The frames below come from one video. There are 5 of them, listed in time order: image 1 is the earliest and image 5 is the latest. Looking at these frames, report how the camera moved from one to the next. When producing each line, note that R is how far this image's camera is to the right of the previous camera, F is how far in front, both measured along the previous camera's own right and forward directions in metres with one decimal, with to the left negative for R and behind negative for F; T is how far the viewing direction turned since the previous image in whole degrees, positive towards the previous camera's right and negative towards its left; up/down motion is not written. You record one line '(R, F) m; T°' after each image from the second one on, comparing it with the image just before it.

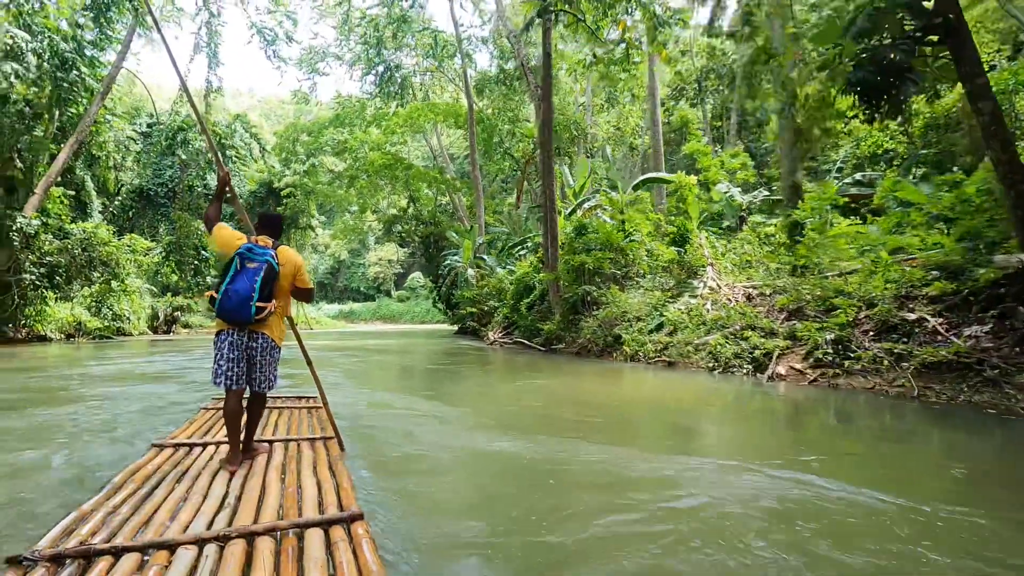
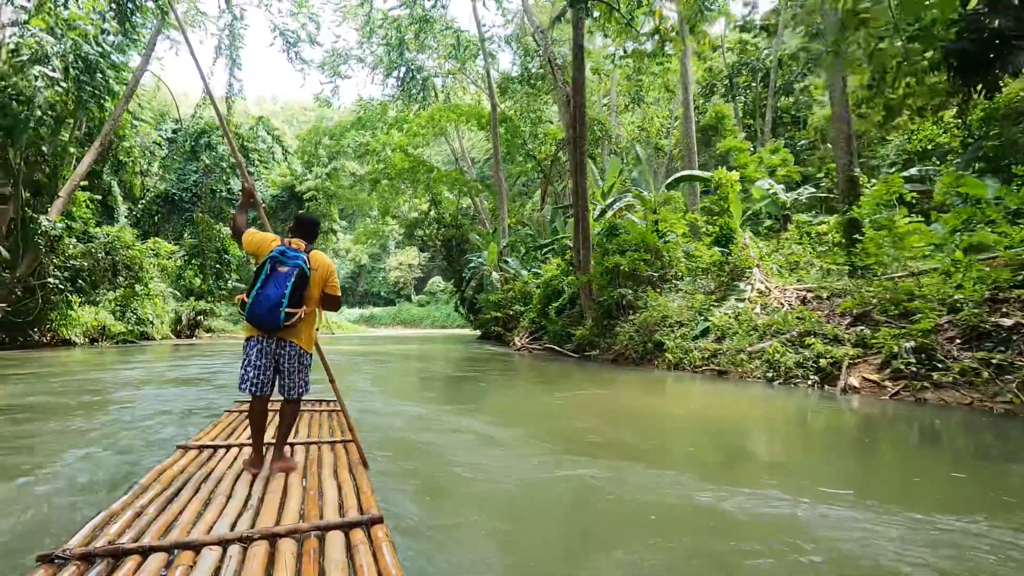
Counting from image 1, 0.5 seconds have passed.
(-0.2, +0.4) m; -2°
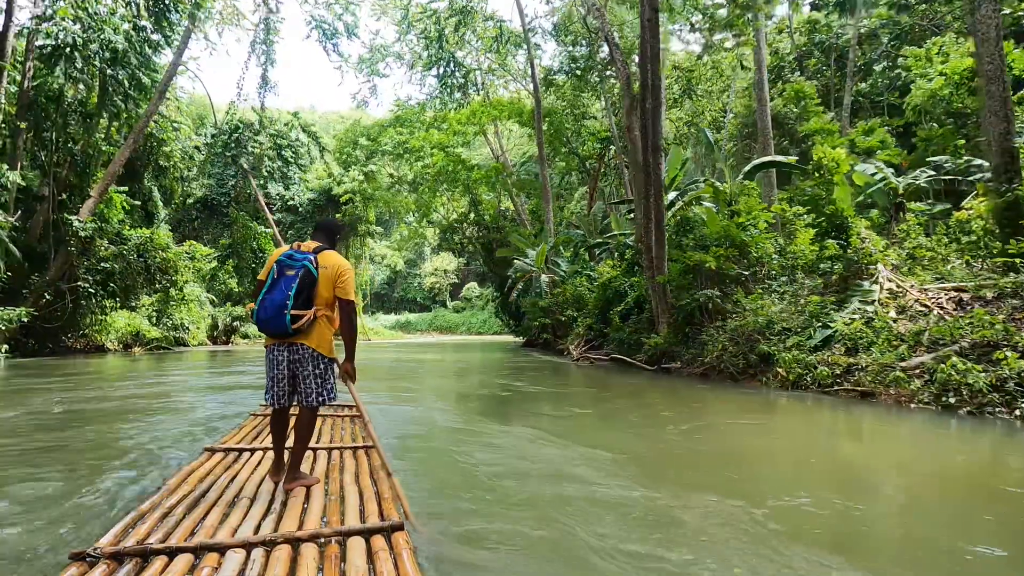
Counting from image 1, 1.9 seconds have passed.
(-0.4, +1.0) m; -3°
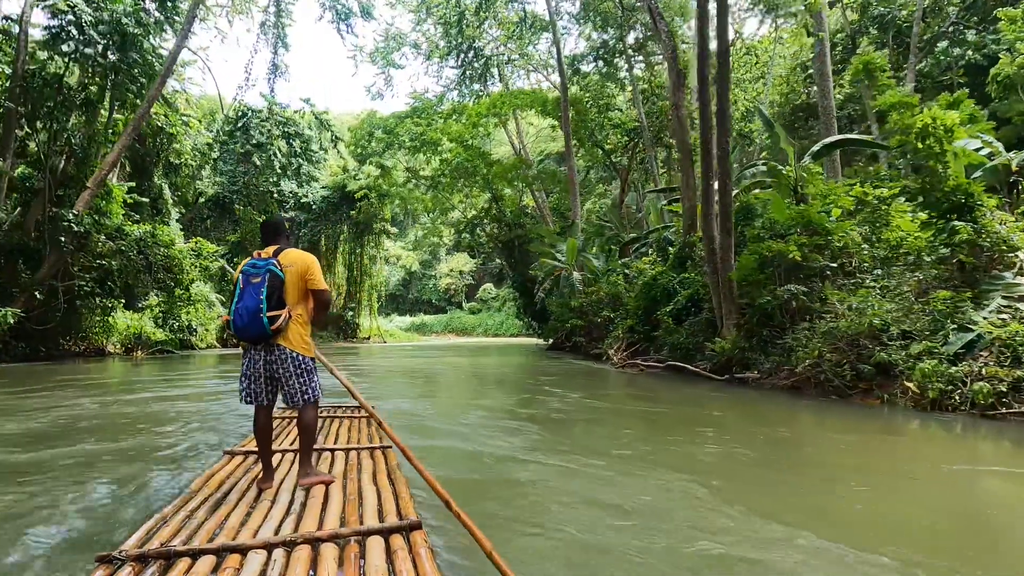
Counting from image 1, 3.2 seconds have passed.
(-0.3, +1.0) m; -1°
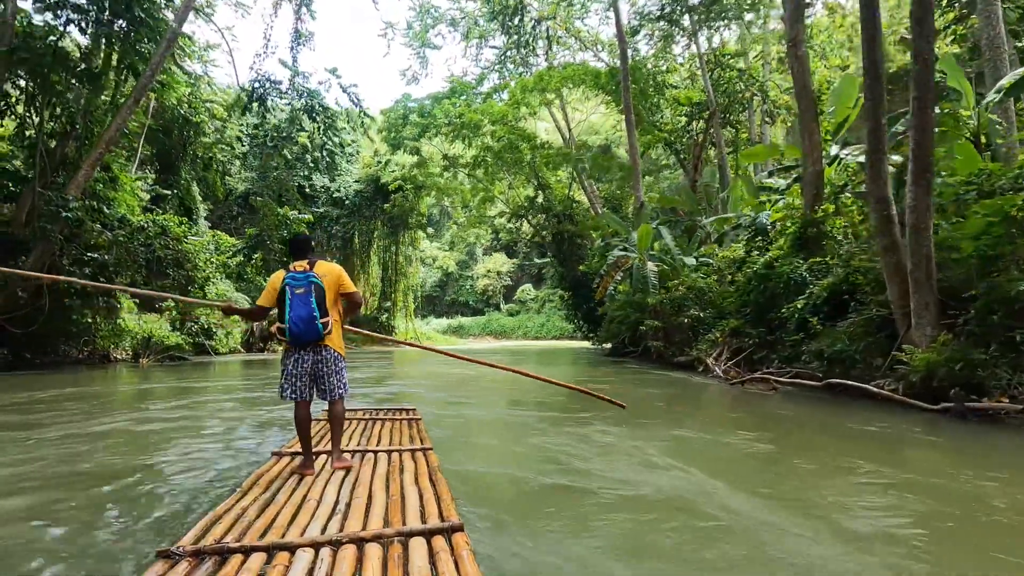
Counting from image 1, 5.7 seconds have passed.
(-0.5, +1.8) m; -4°
